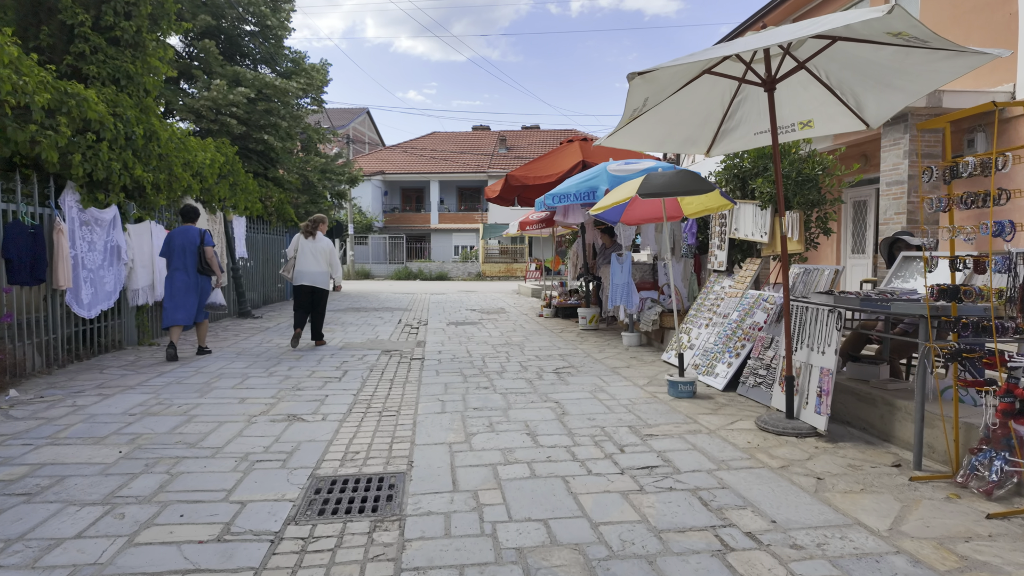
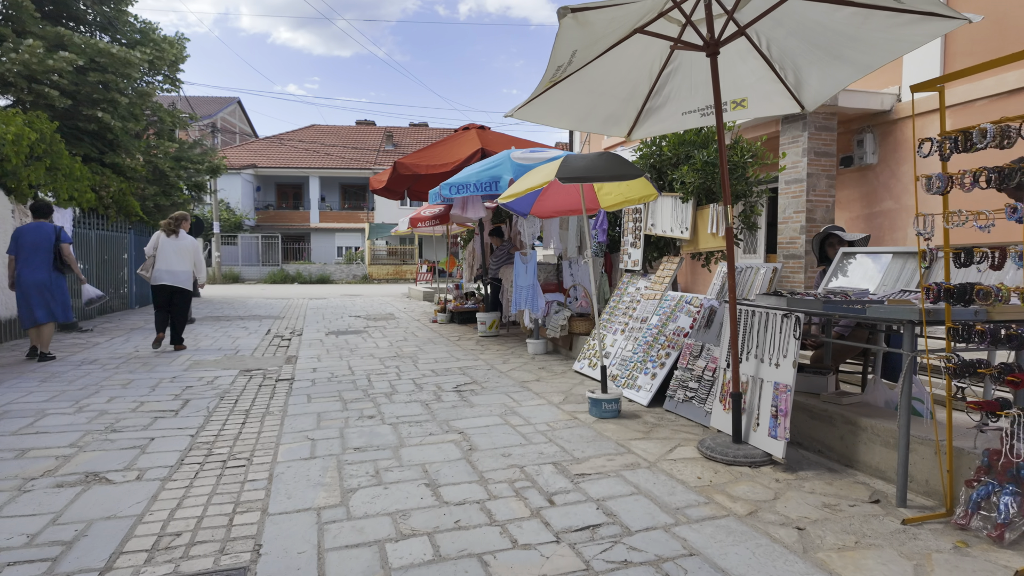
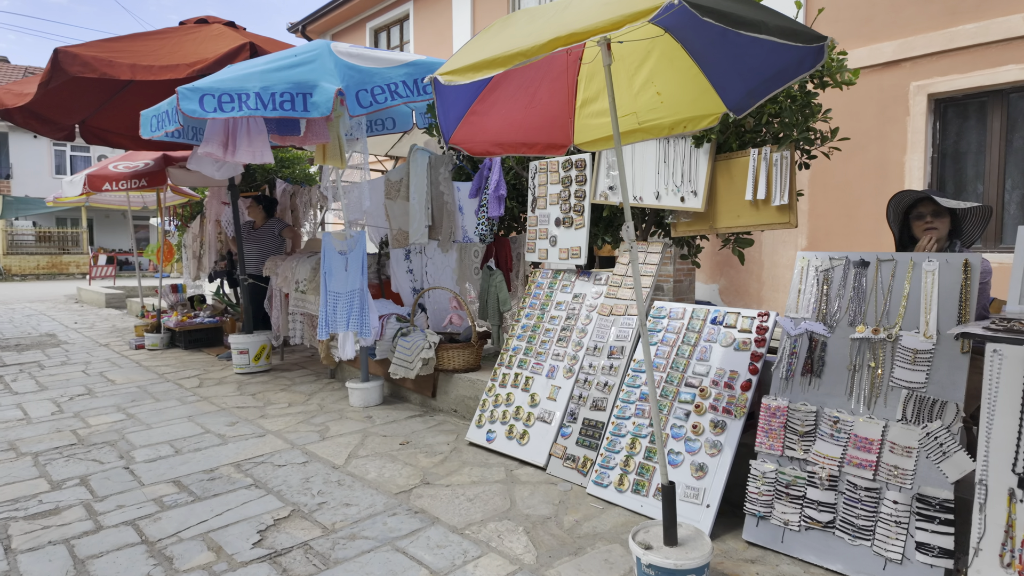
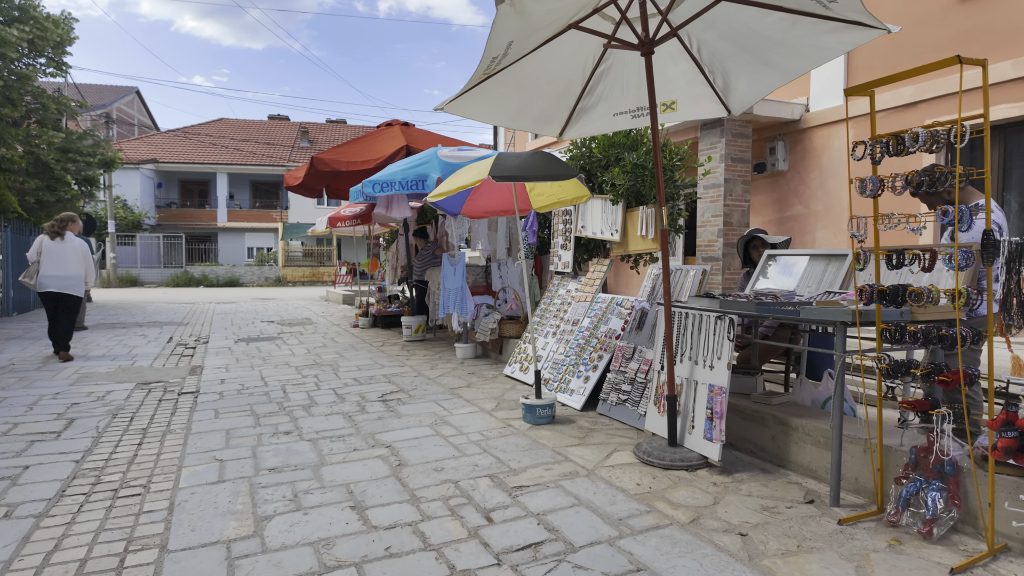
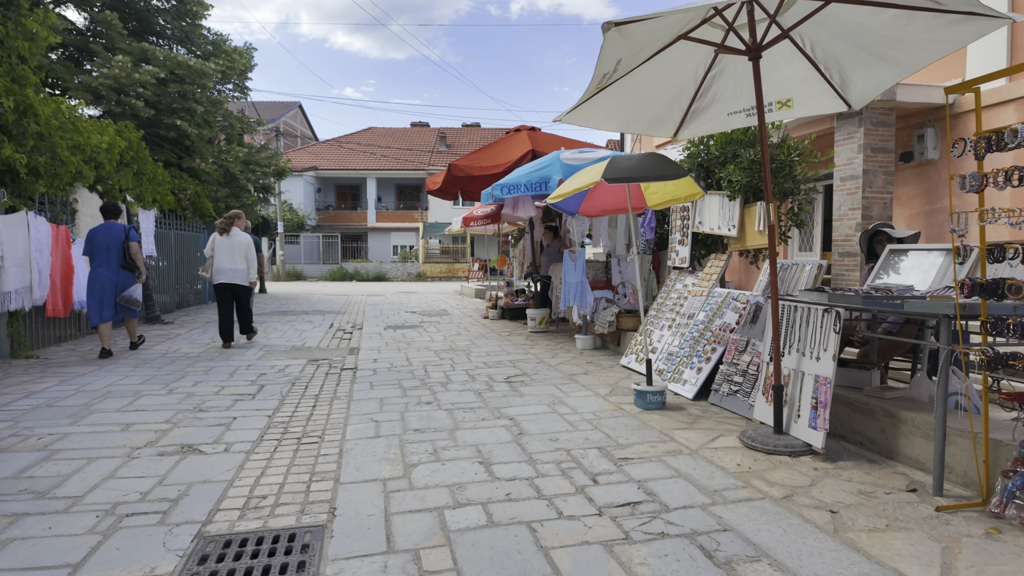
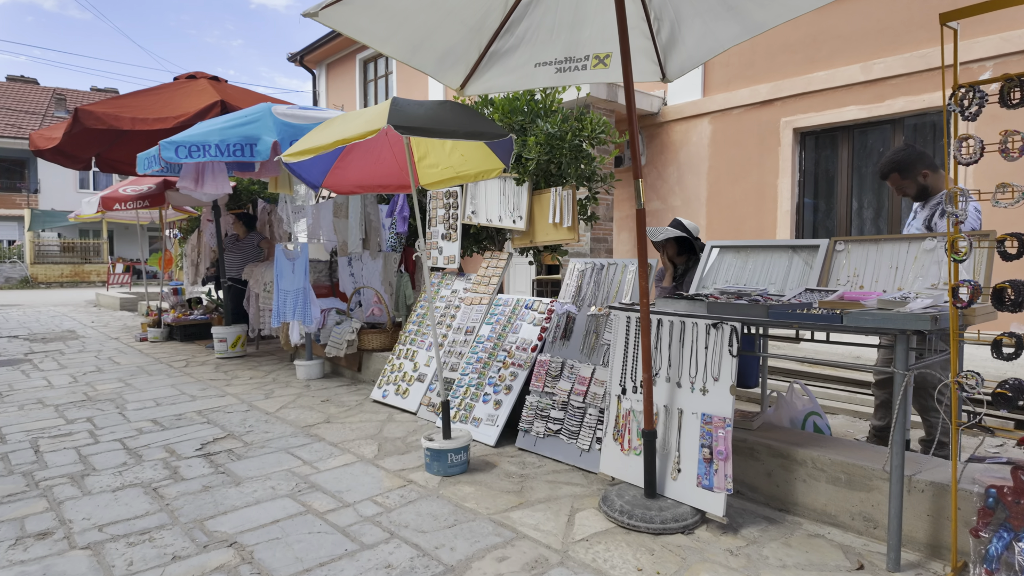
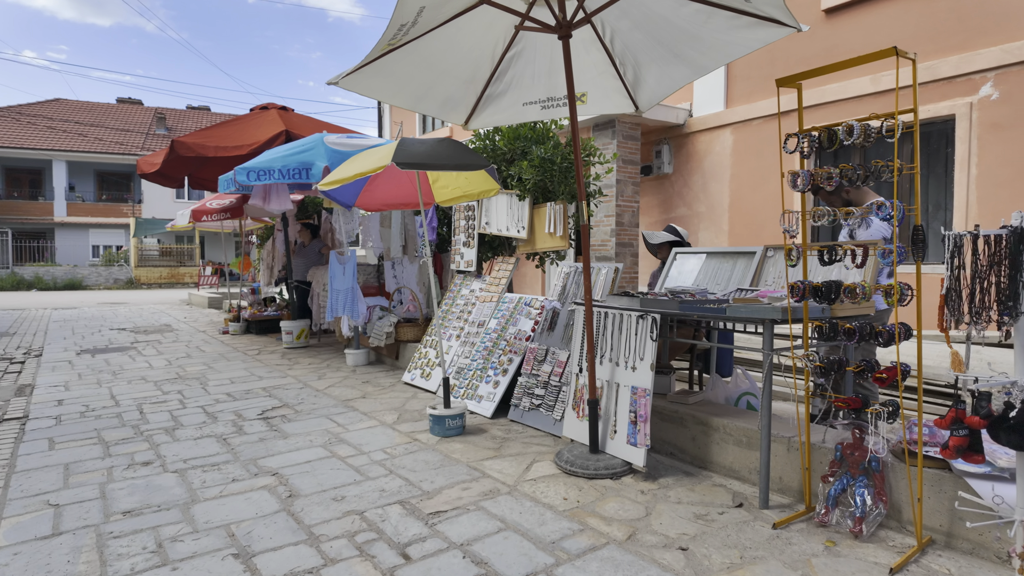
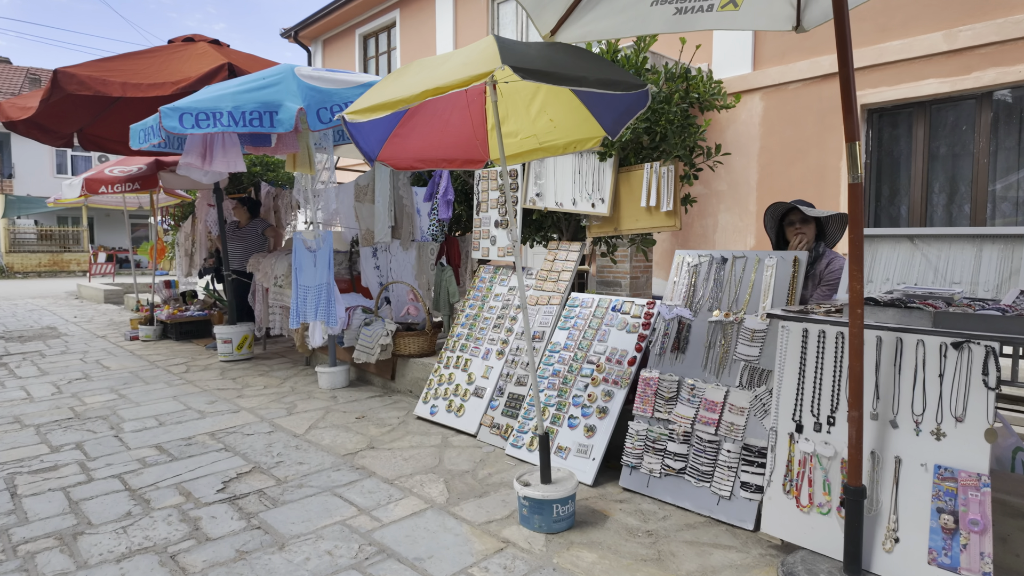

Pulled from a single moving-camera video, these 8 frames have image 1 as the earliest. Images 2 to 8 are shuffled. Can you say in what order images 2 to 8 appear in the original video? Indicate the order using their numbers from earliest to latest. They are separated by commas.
5, 2, 4, 7, 6, 8, 3
